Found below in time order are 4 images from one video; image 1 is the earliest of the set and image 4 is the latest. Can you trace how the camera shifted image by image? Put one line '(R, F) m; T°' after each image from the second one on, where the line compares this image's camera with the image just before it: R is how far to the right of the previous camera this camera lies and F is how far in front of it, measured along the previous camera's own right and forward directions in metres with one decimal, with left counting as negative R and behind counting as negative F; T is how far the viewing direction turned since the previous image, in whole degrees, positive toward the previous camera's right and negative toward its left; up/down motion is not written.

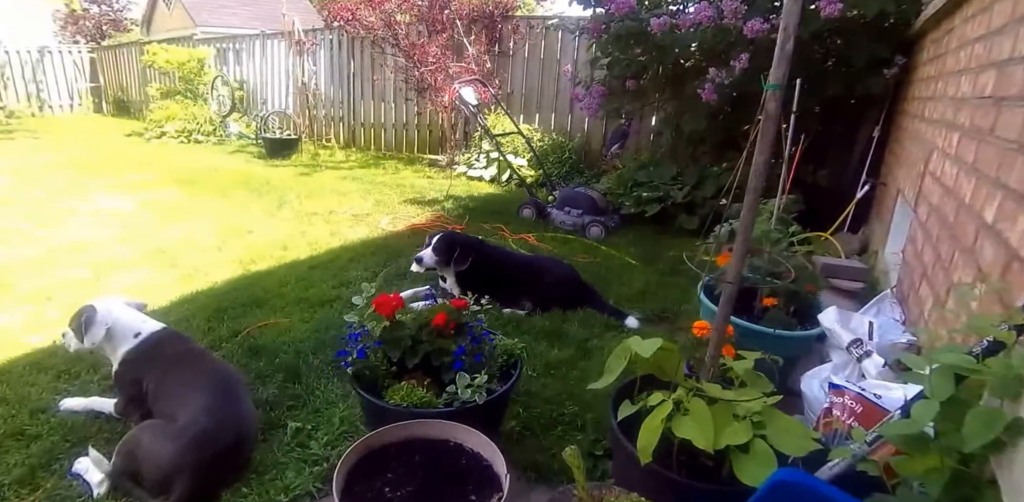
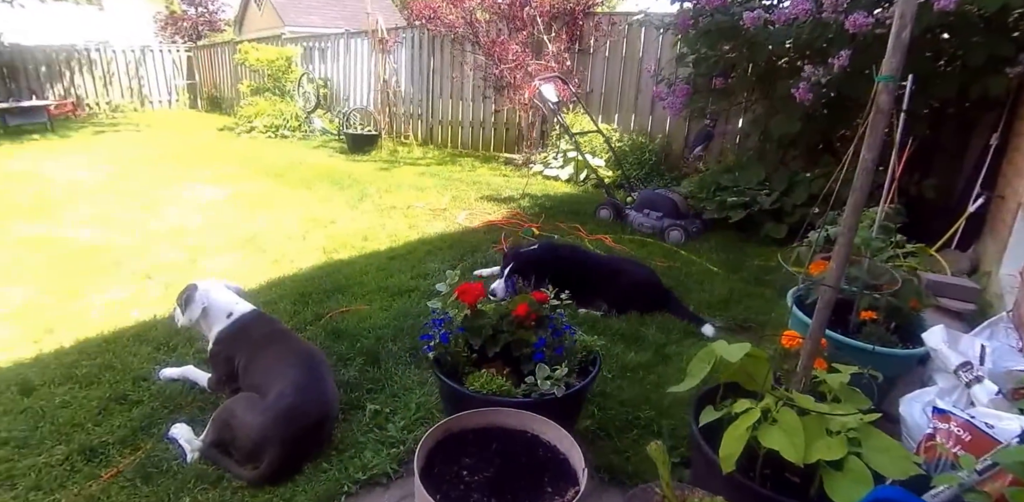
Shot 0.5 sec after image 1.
(-0.1, 0.0) m; -7°
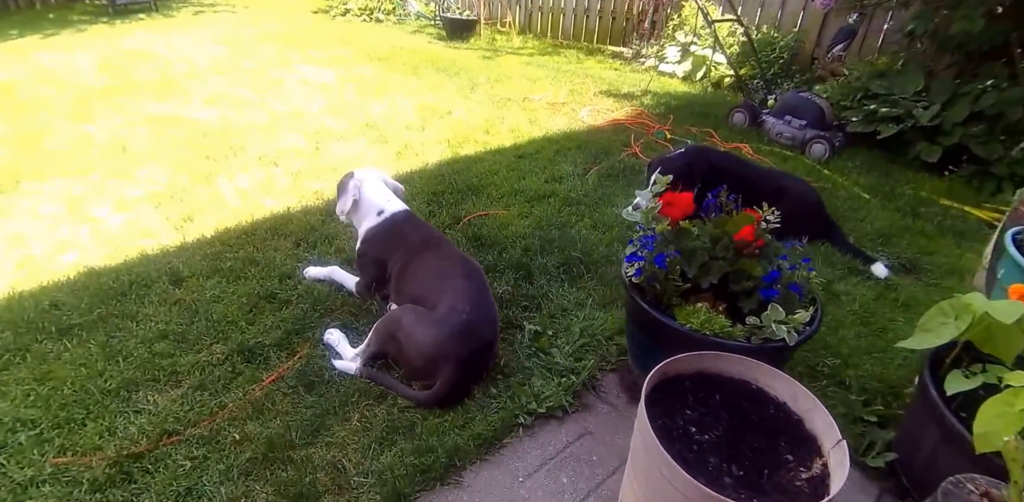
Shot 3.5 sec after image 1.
(-0.4, +0.3) m; -7°
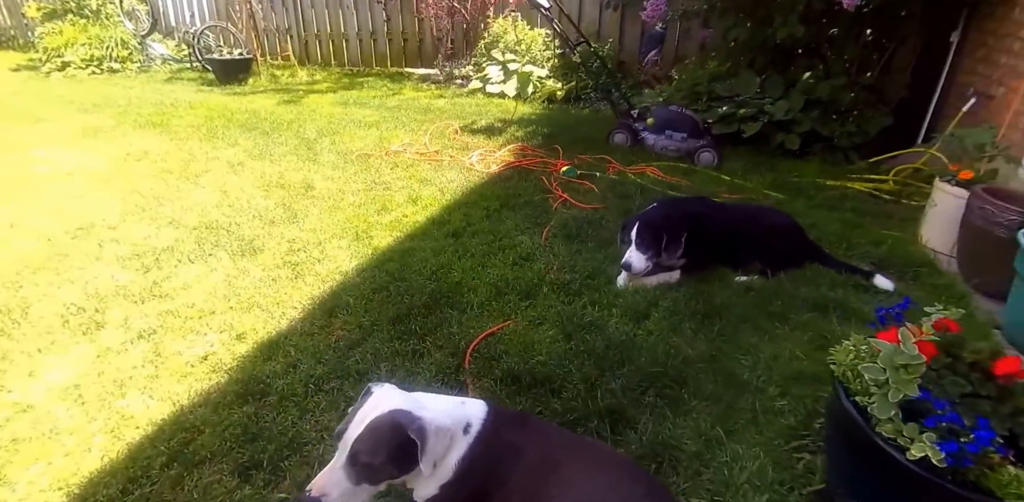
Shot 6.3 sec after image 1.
(-0.8, +0.9) m; +22°
